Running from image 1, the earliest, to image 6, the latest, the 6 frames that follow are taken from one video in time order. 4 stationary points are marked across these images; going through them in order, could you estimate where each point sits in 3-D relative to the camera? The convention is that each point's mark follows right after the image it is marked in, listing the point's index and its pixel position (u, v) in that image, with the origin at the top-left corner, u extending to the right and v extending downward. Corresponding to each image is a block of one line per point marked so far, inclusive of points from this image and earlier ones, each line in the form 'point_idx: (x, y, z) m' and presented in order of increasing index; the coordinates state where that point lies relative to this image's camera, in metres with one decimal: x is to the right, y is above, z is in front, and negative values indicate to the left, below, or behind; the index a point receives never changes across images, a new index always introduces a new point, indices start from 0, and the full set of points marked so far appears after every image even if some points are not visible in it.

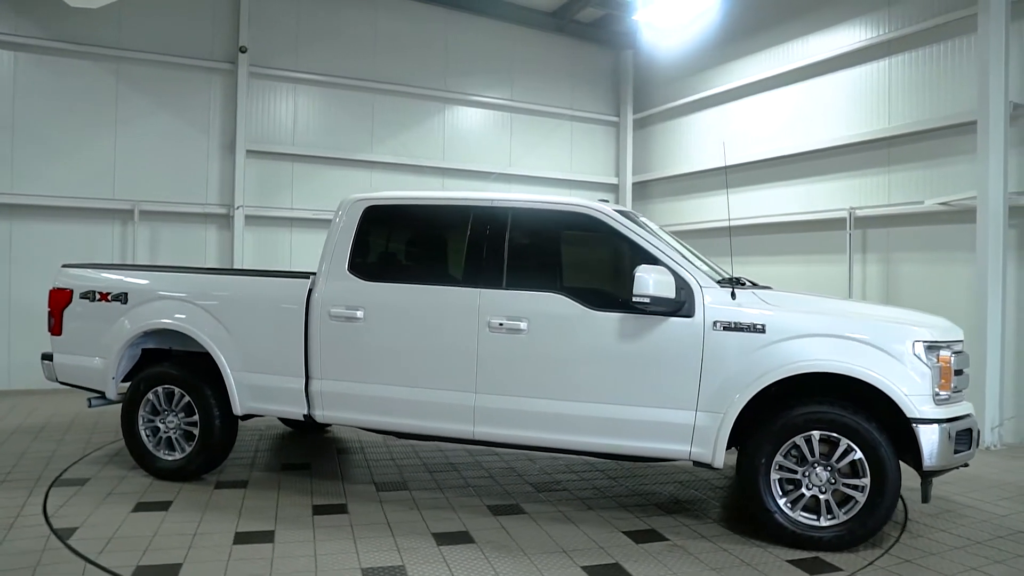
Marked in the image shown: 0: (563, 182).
0: (+0.9, +1.9, +12.2) m
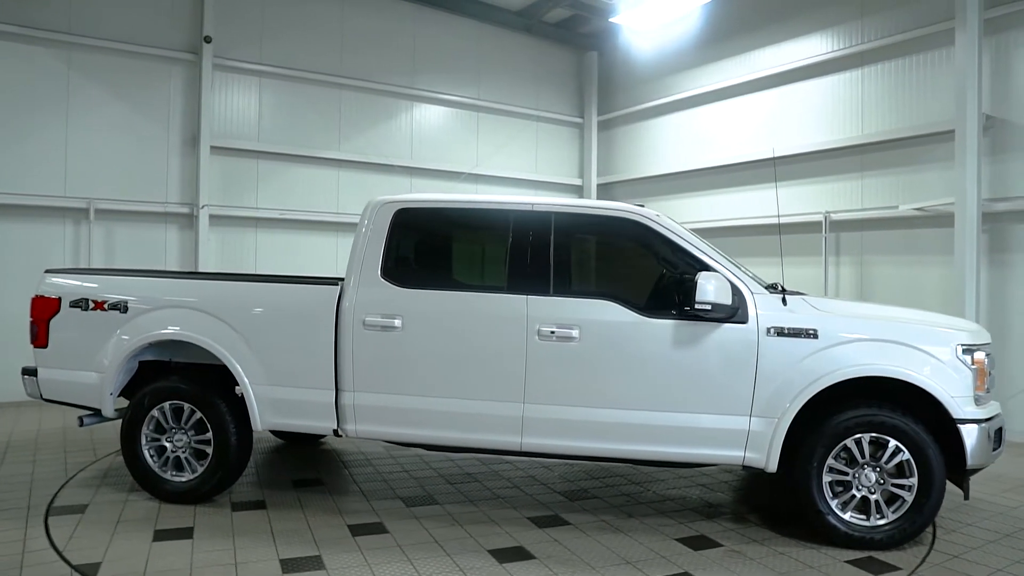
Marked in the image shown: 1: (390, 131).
0: (+0.3, +1.8, +12.1) m
1: (-1.9, +2.4, +10.7) m
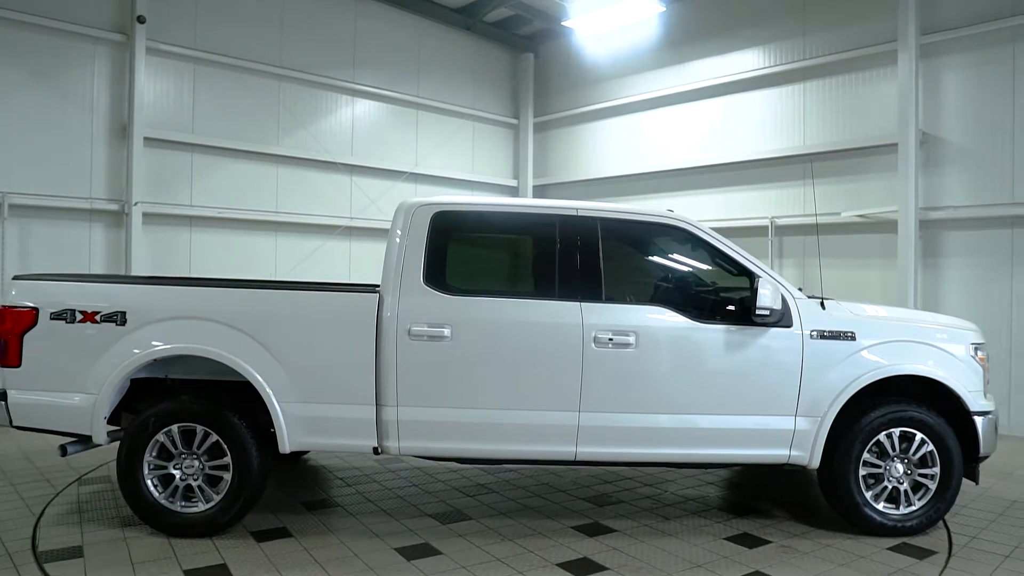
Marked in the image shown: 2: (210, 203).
0: (-0.7, +1.8, +12.0) m
1: (-2.6, +2.4, +10.1) m
2: (-3.9, +1.1, +8.9) m
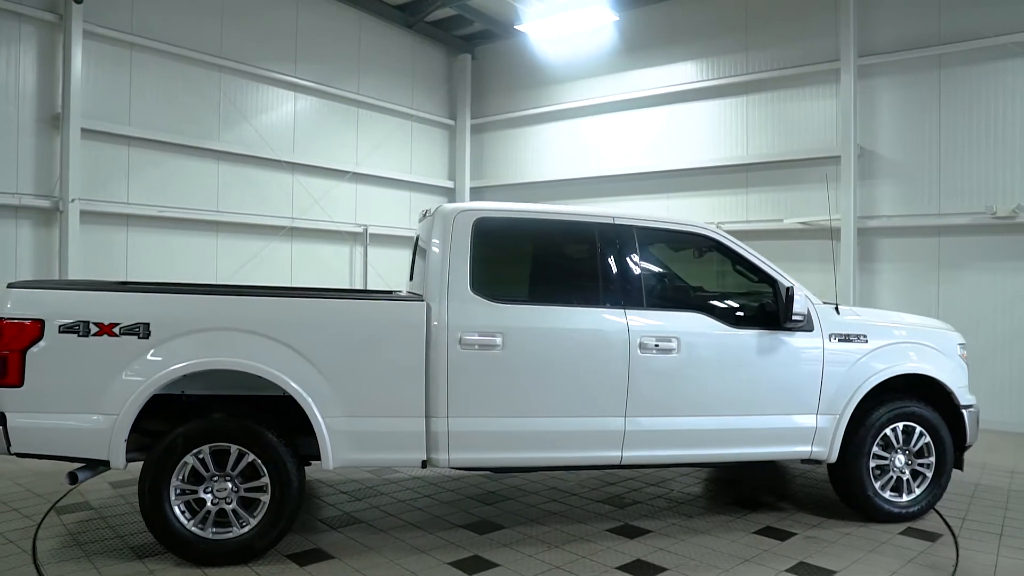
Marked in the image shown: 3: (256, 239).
0: (-1.7, +1.8, +11.8) m
1: (-3.3, +2.3, +9.7) m
2: (-4.3, +1.0, +8.2) m
3: (-3.5, +0.7, +9.4) m
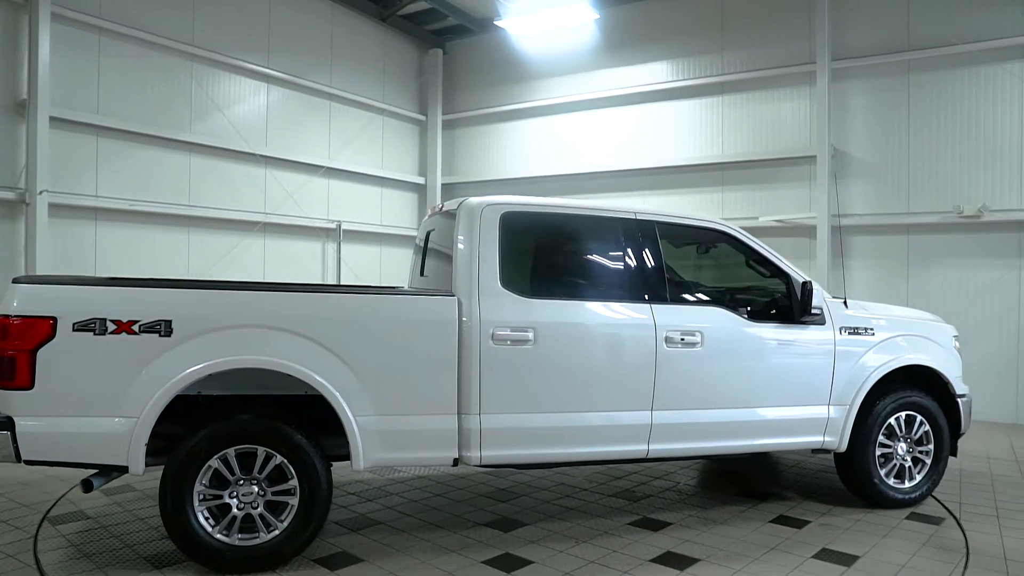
0: (-2.1, +1.8, +11.6) m
1: (-3.6, +2.4, +9.3) m
2: (-4.4, +1.1, +7.8) m
3: (-3.7, +0.7, +9.1) m
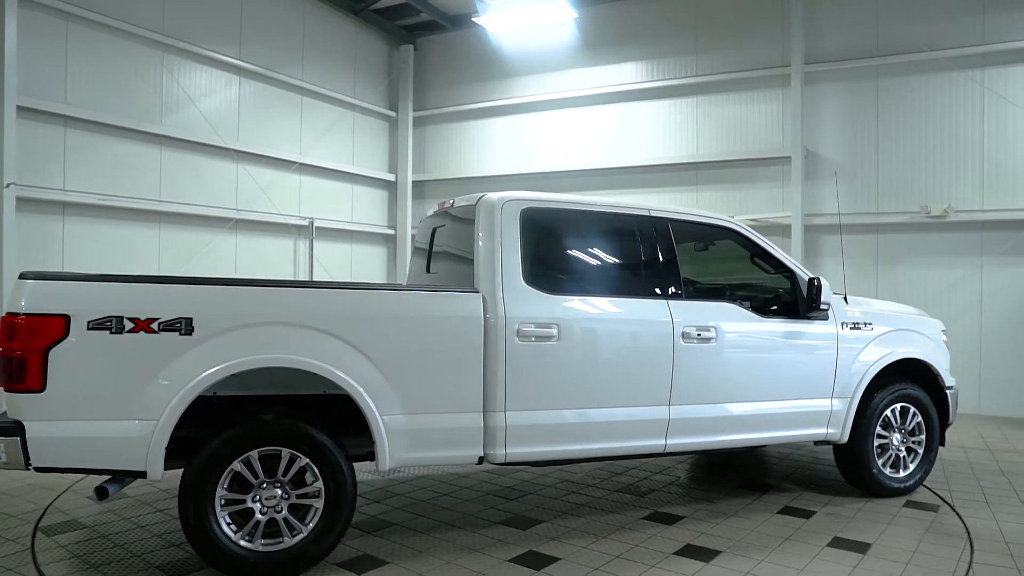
0: (-2.6, +1.8, +11.4) m
1: (-3.8, +2.4, +9.0) m
2: (-4.6, +1.1, +7.5) m
3: (-4.0, +0.7, +8.8) m
